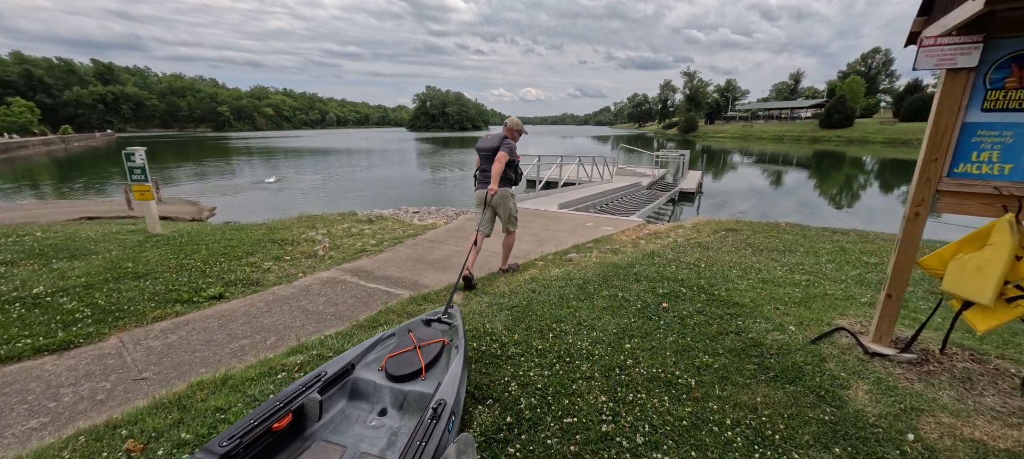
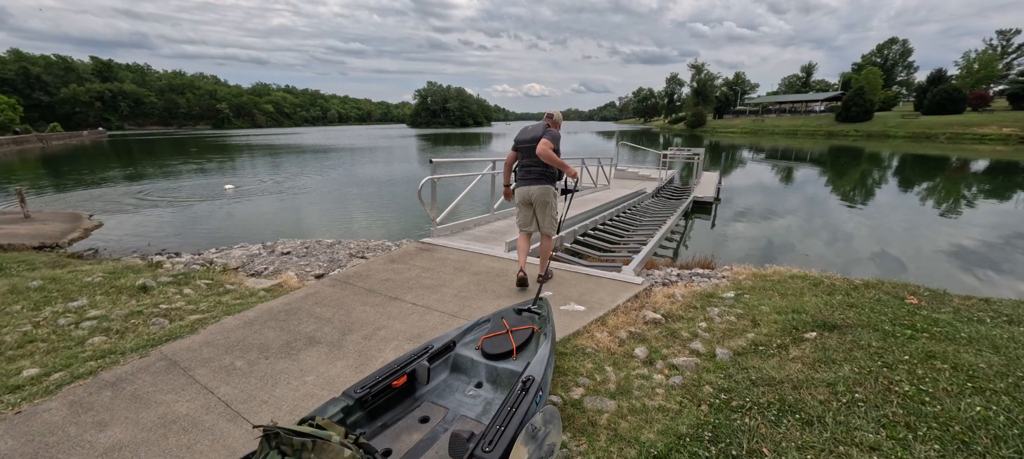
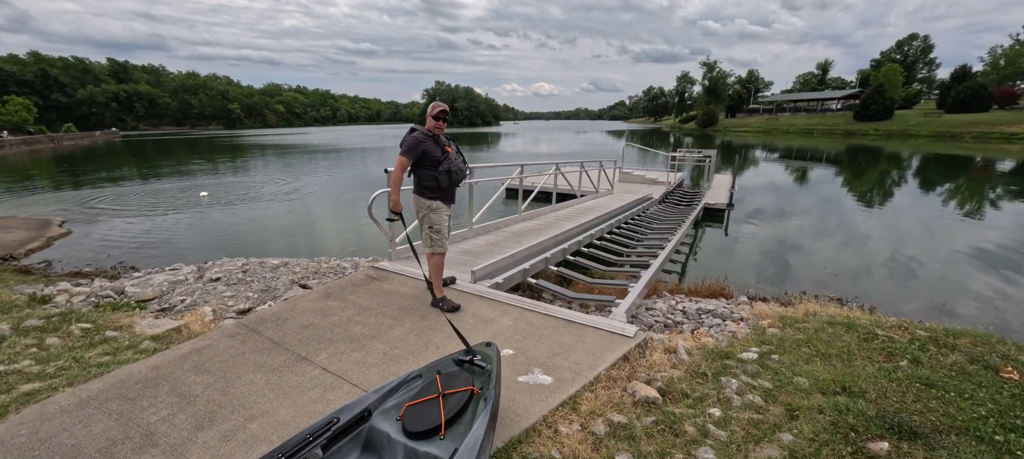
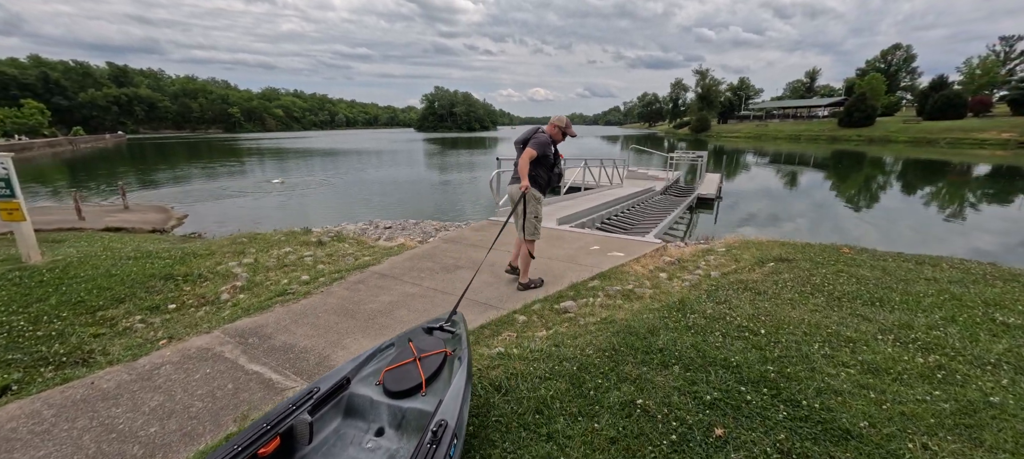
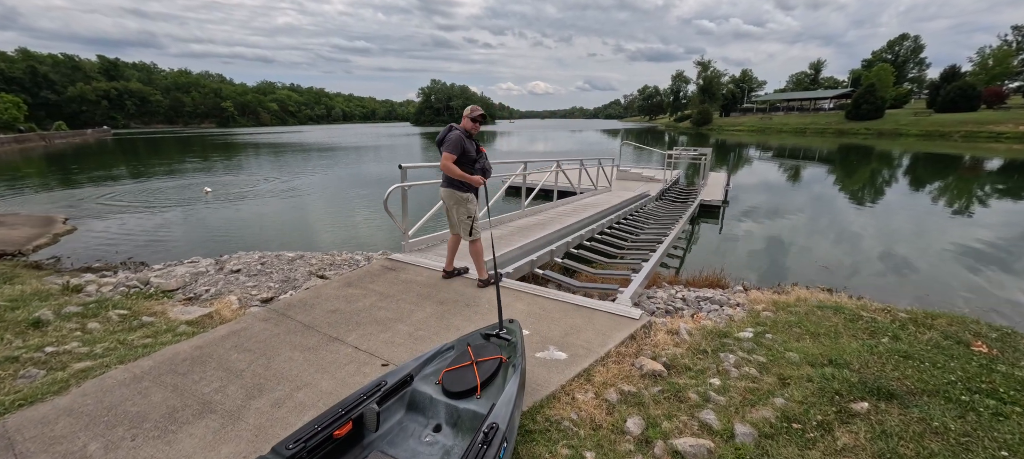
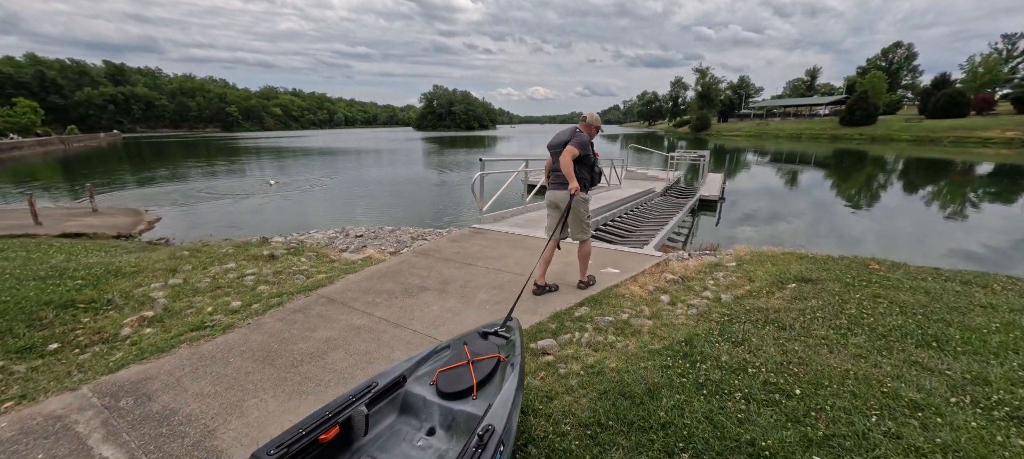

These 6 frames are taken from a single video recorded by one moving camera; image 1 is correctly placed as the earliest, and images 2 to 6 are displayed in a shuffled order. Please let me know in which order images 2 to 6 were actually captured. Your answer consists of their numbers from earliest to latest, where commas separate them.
4, 6, 2, 5, 3
